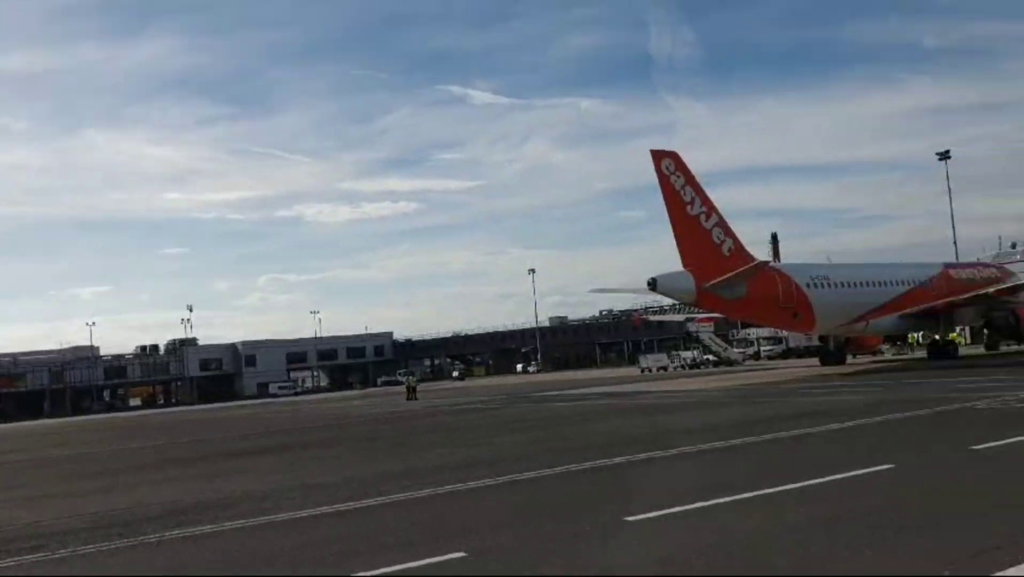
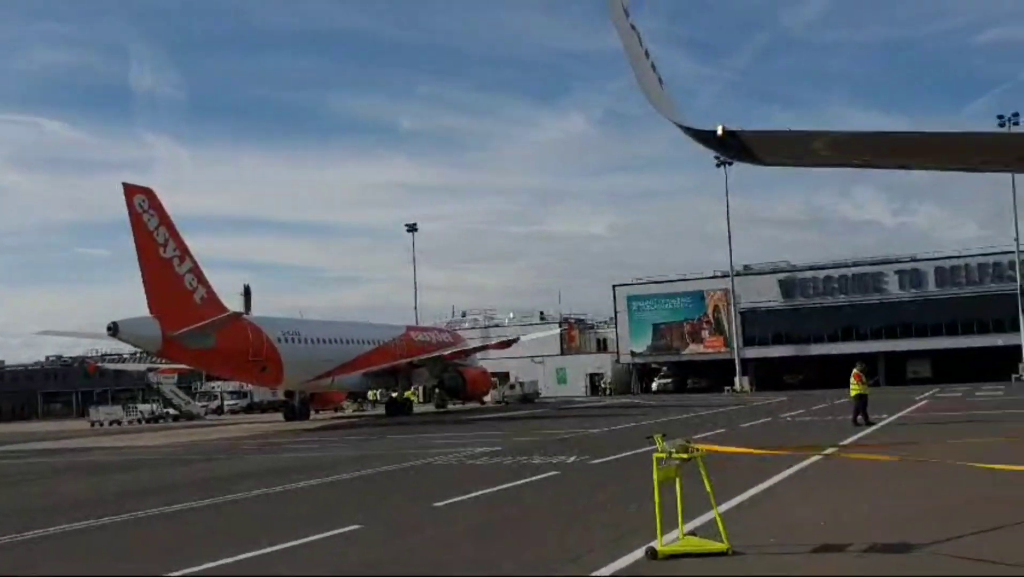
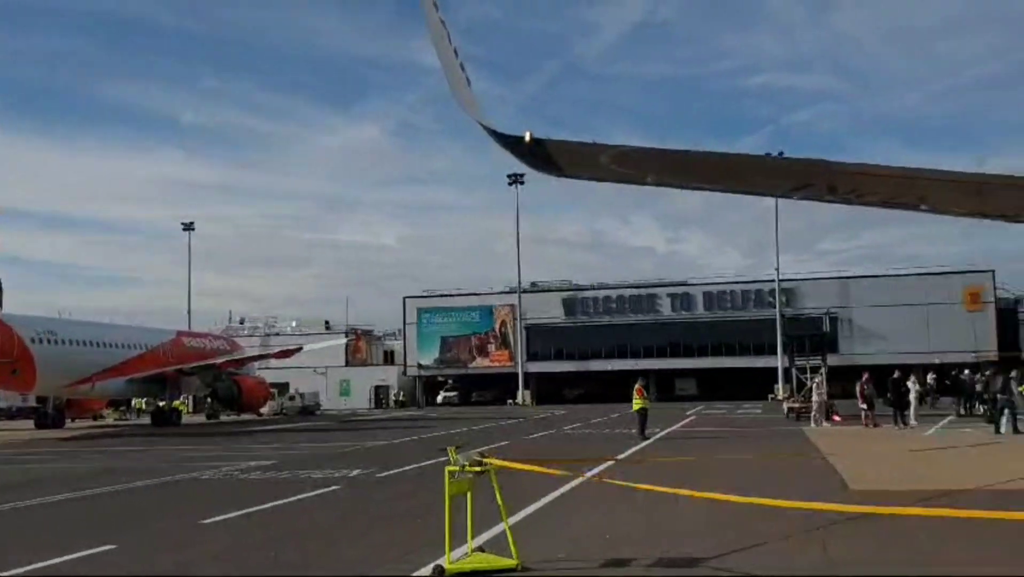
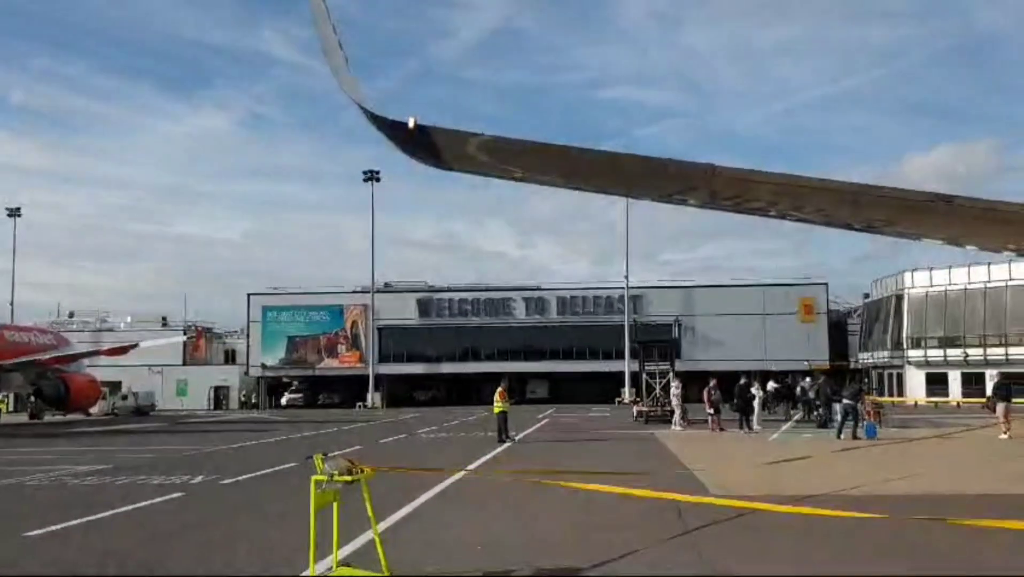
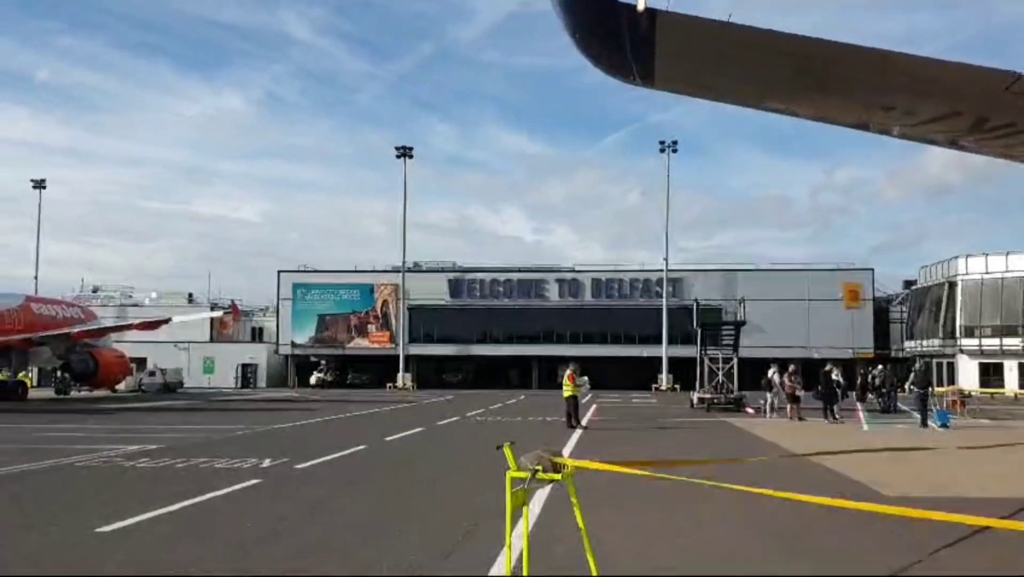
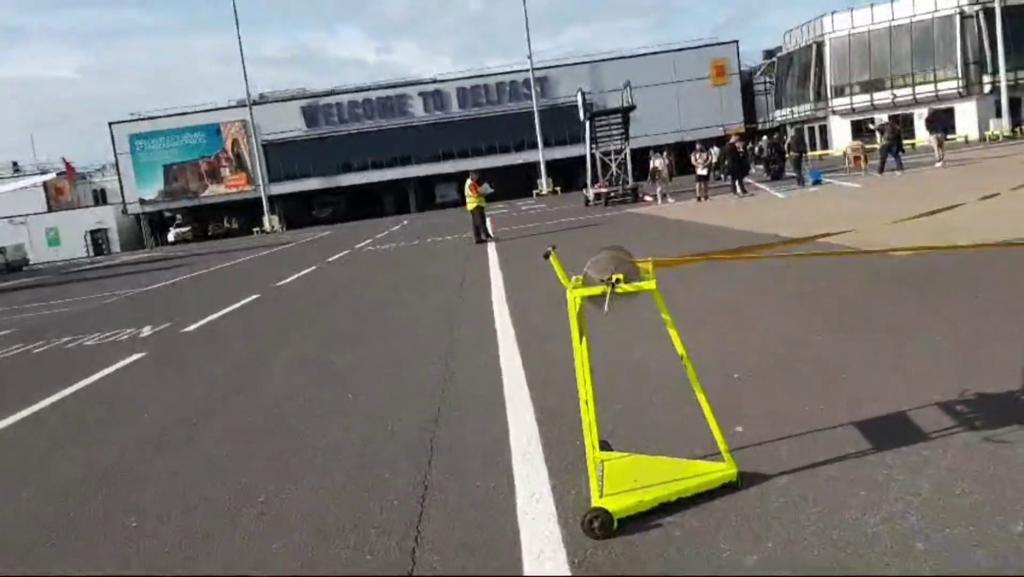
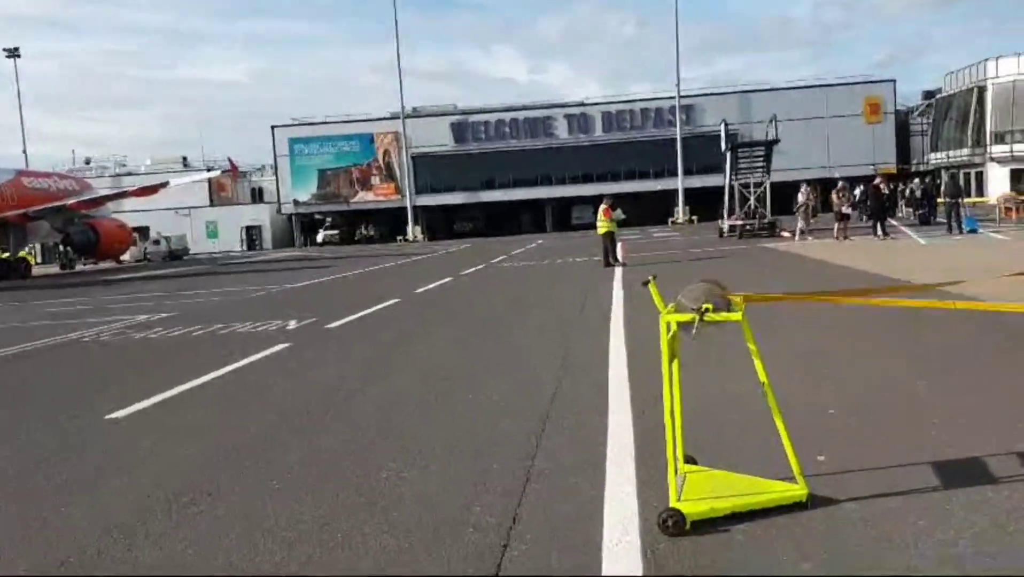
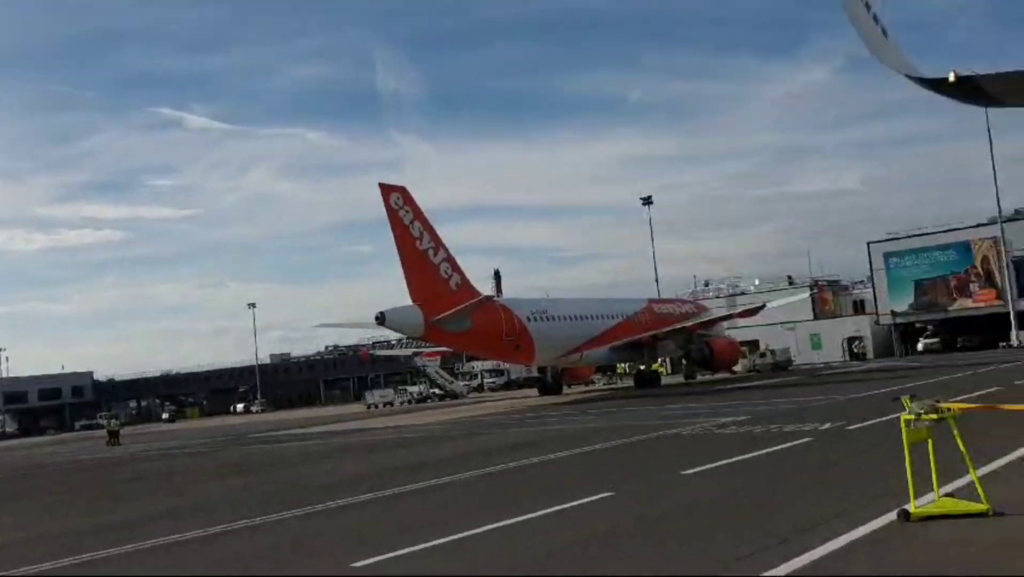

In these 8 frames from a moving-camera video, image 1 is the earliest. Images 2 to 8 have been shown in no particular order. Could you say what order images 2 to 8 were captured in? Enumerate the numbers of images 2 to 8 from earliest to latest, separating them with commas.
8, 2, 3, 4, 5, 7, 6
